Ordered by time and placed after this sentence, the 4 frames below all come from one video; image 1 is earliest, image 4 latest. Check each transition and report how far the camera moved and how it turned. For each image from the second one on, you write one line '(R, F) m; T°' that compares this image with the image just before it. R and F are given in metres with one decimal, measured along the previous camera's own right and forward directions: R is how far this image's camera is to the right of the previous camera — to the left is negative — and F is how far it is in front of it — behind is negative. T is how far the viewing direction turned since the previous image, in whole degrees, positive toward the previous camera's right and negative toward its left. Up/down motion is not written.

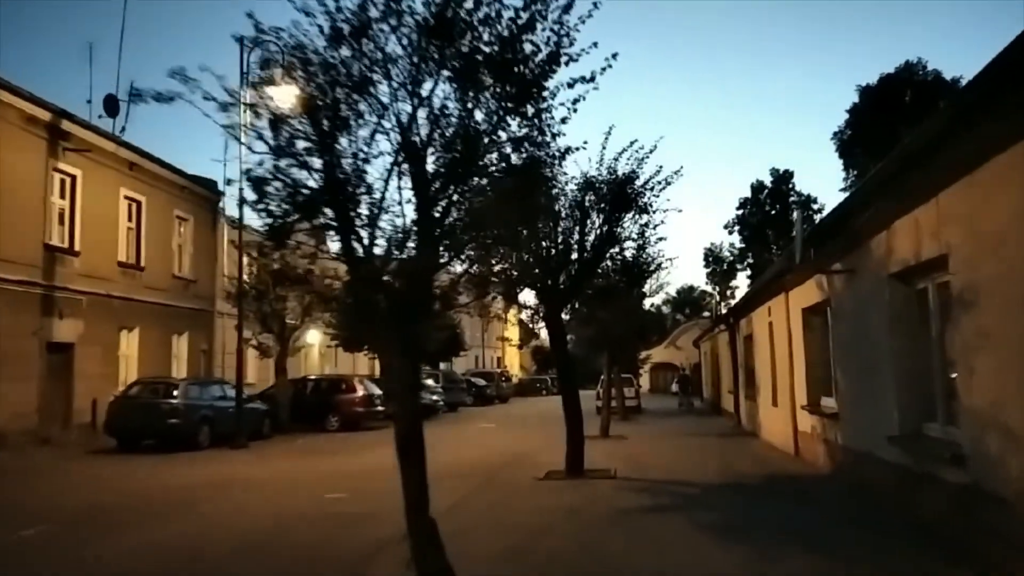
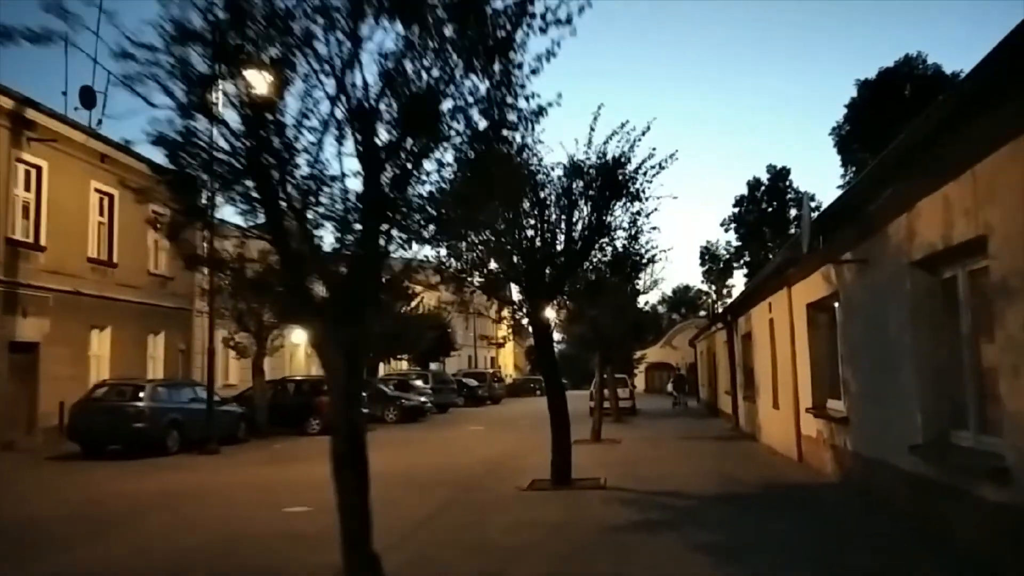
(+0.2, +1.2) m; 0°
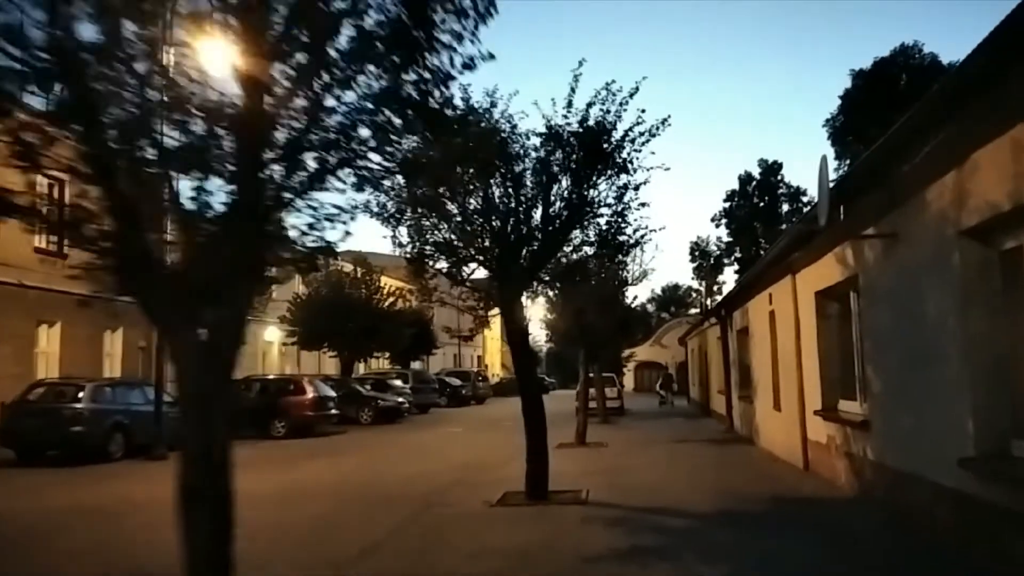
(+0.2, +1.7) m; +1°
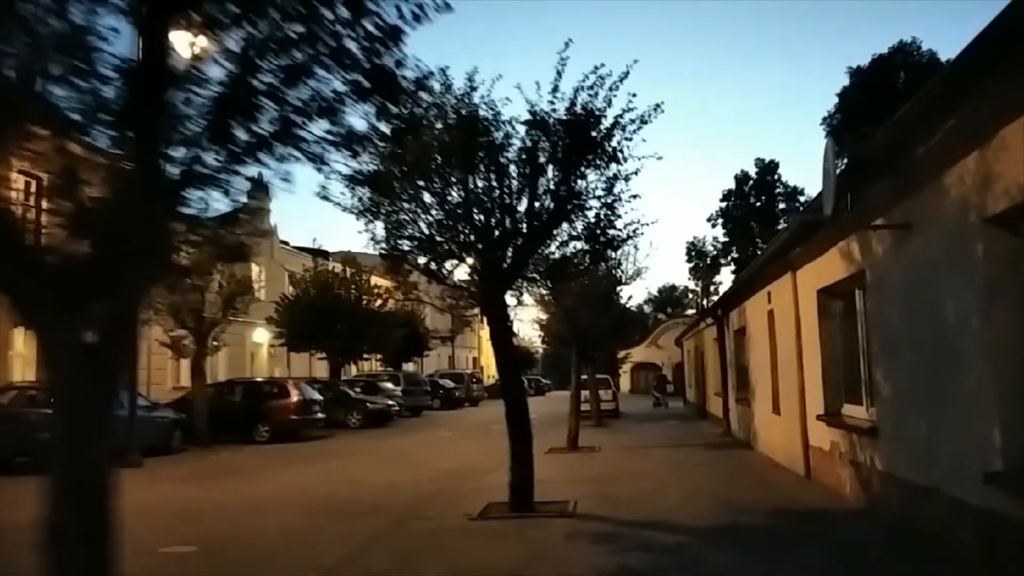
(+0.2, +0.8) m; 0°
